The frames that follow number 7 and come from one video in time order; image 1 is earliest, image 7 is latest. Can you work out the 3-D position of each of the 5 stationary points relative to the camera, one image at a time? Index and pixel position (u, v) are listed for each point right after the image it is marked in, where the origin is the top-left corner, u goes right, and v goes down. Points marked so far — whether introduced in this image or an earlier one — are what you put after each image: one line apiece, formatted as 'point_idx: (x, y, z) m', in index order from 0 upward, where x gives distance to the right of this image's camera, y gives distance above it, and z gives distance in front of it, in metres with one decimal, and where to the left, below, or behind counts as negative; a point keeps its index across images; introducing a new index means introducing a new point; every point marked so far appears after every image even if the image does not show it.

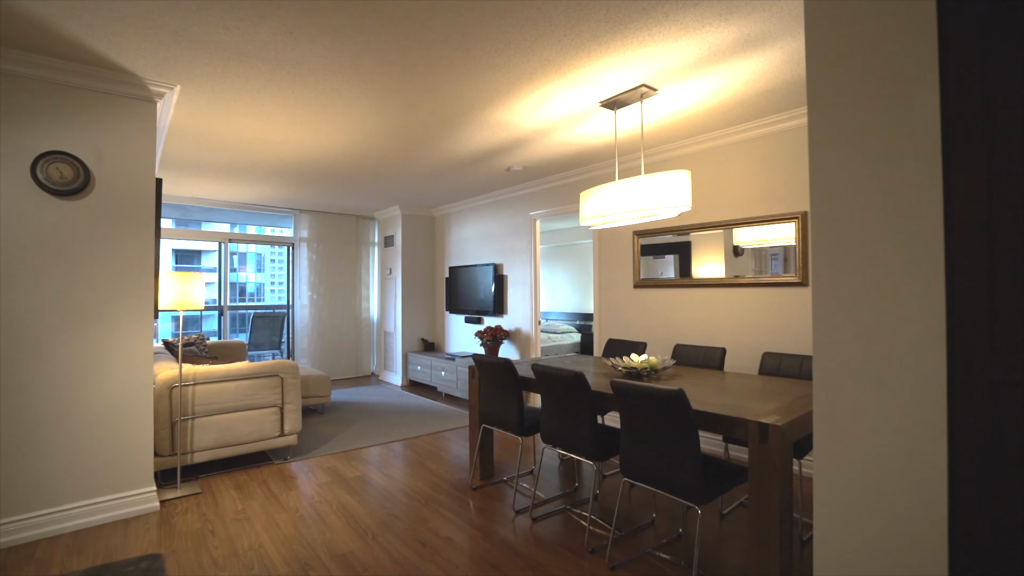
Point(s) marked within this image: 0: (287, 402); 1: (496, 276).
0: (-1.6, -0.8, +3.5) m
1: (-0.2, +0.1, +5.7) m
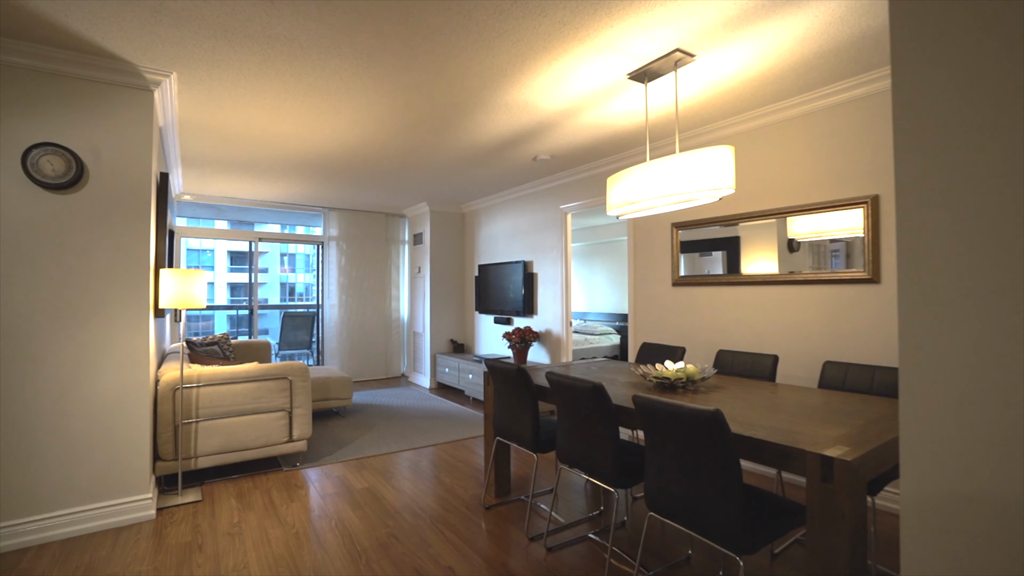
0: (-1.4, -0.8, +3.3) m
1: (+0.2, +0.1, +5.4) m
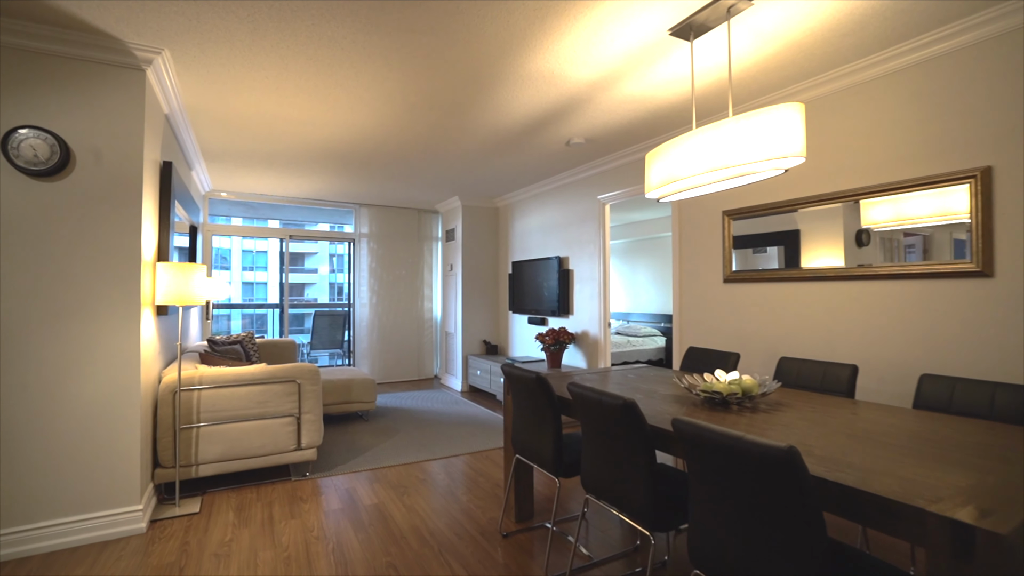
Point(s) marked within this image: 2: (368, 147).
0: (-1.3, -0.8, +3.1) m
1: (+0.5, +0.2, +5.0) m
2: (-1.2, +1.2, +4.1) m
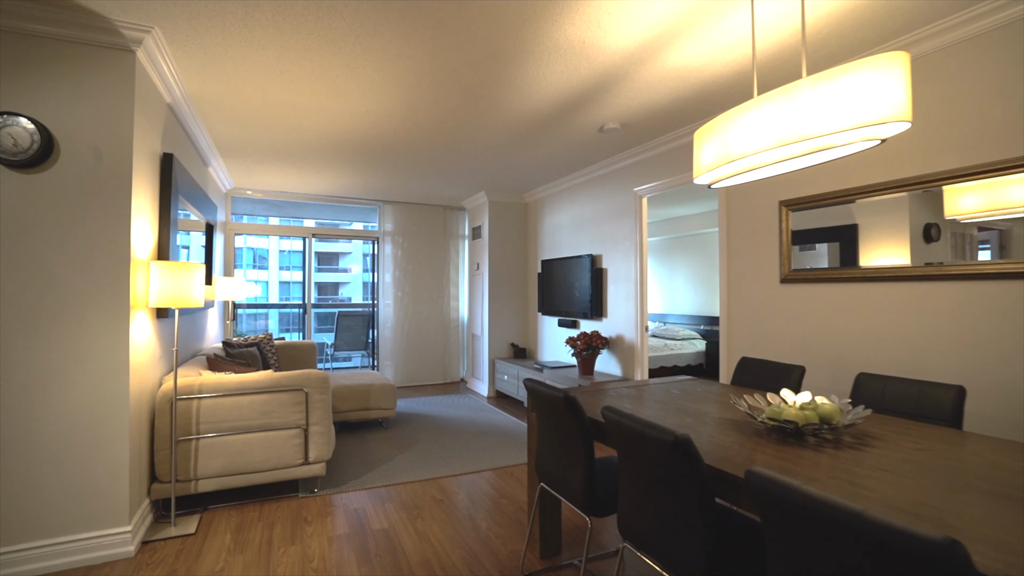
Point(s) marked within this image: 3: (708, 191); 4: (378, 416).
0: (-1.1, -0.8, +2.8) m
1: (+0.8, +0.2, +4.7) m
2: (-1.0, +1.1, +3.8) m
3: (+2.4, +1.2, +6.0) m
4: (-1.1, -1.1, +4.2) m
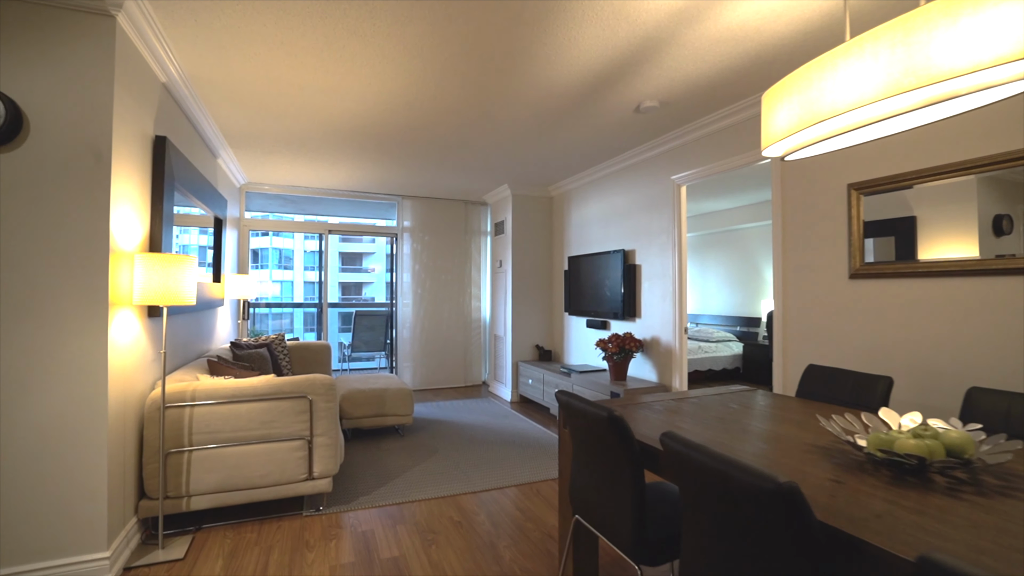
0: (-1.0, -0.7, +2.6) m
1: (+1.0, +0.2, +4.3) m
2: (-0.8, +1.2, +3.5) m
3: (+2.6, +1.2, +5.6) m
4: (-0.9, -1.1, +3.9) m
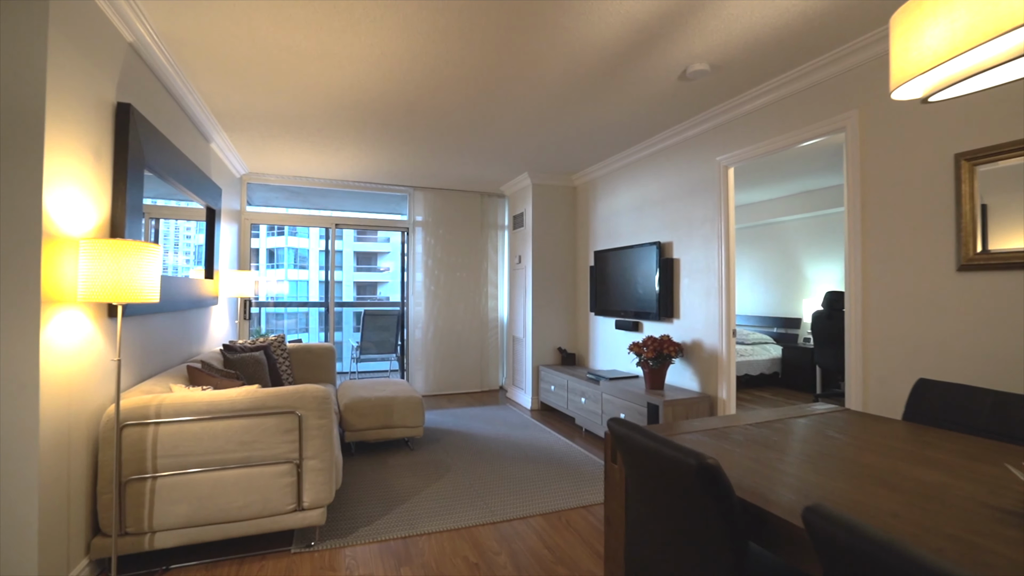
0: (-0.9, -0.7, +2.1) m
1: (+1.2, +0.2, +3.8) m
2: (-0.6, +1.2, +3.1) m
3: (+2.8, +1.2, +5.1) m
4: (-0.8, -1.0, +3.5) m
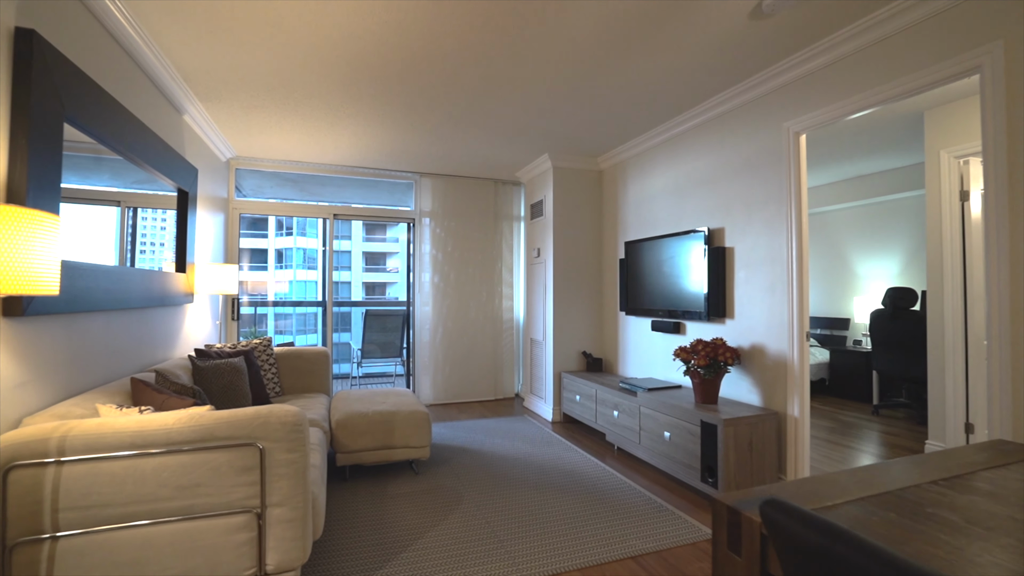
0: (-0.8, -0.7, +1.6) m
1: (+1.3, +0.2, +3.2) m
2: (-0.5, +1.2, +2.6) m
3: (+3.0, +1.2, +4.5) m
4: (-0.6, -1.0, +2.9) m
